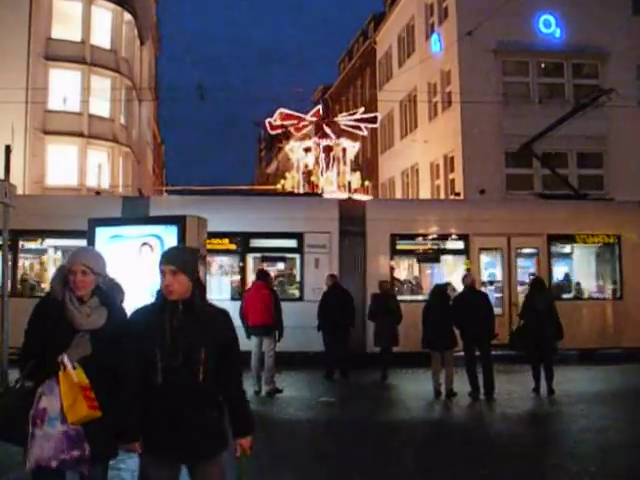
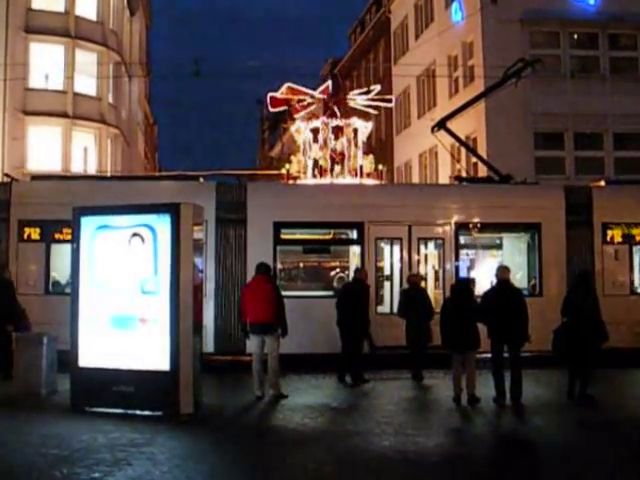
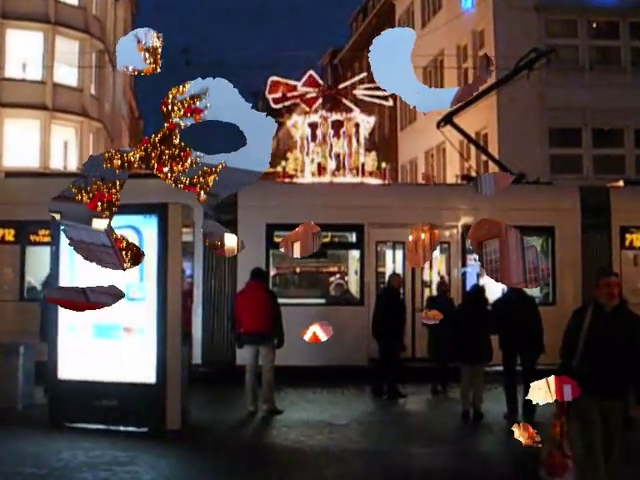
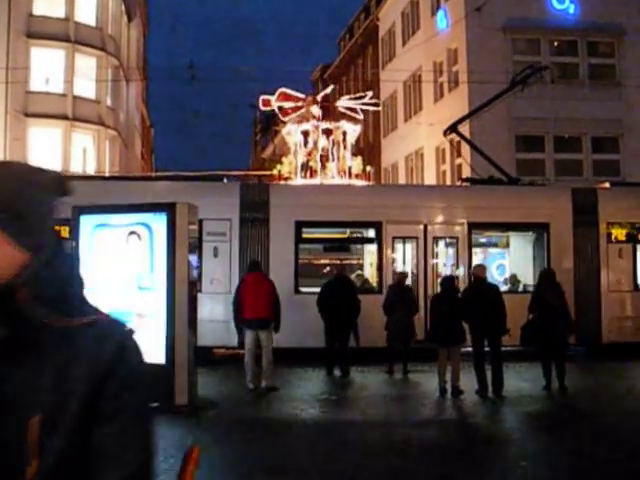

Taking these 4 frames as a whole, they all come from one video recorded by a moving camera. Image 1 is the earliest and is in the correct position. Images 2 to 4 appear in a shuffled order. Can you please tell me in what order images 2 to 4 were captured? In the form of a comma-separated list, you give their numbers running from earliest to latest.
4, 2, 3
